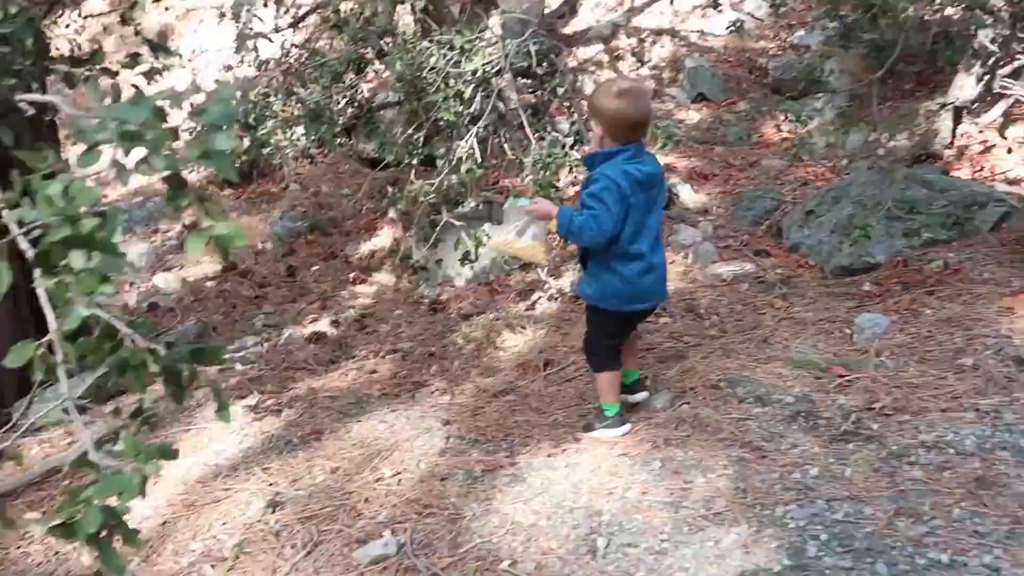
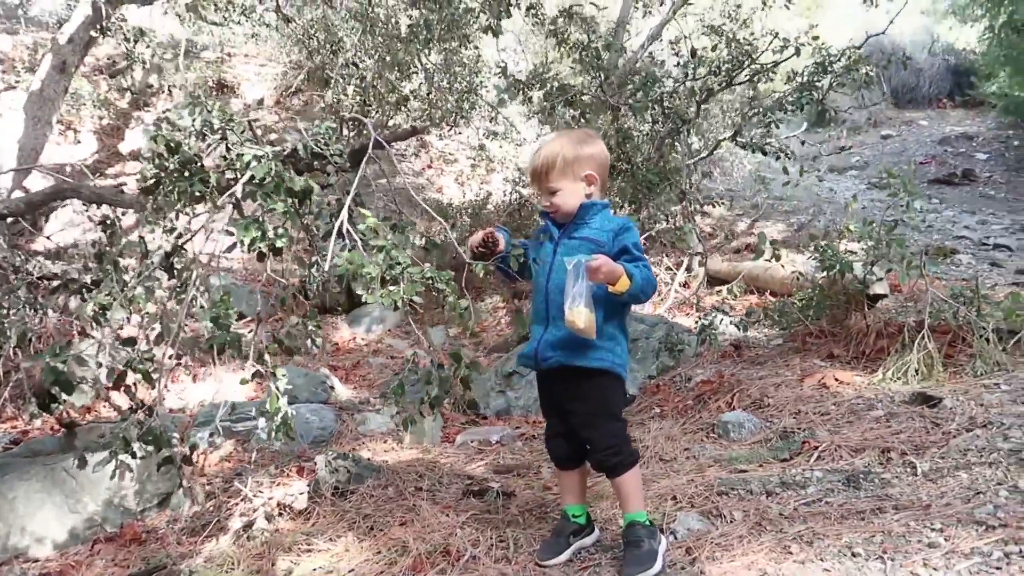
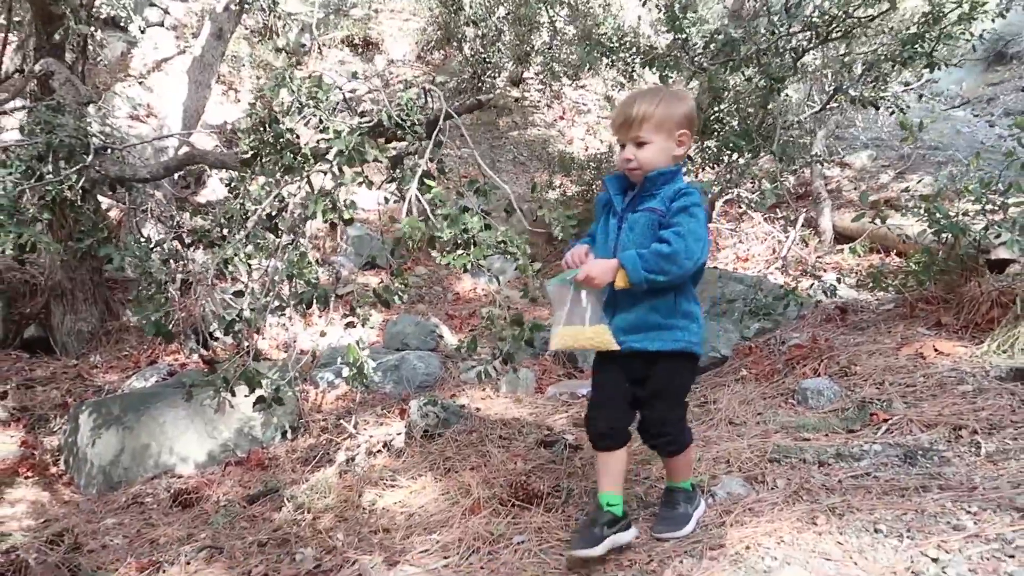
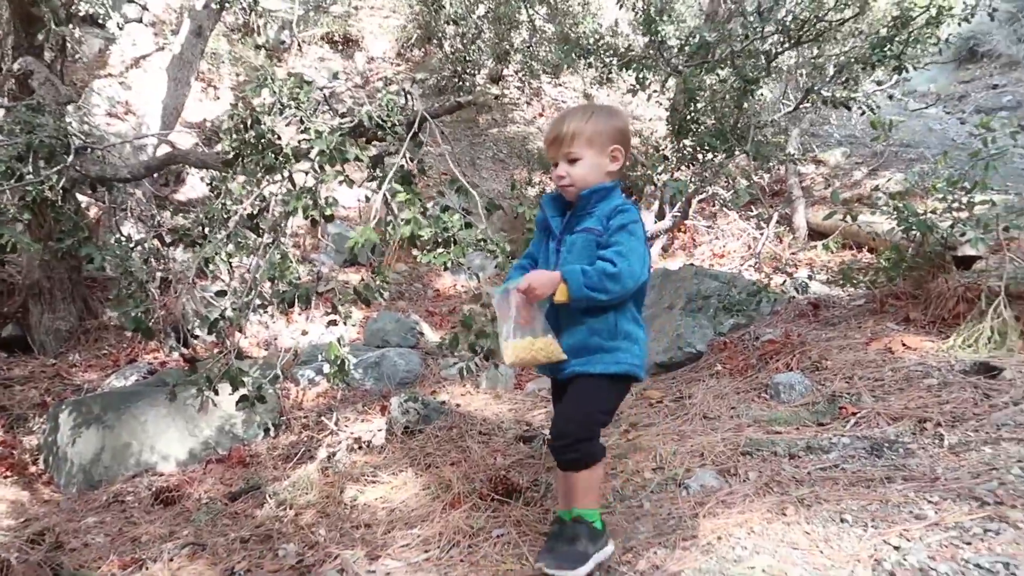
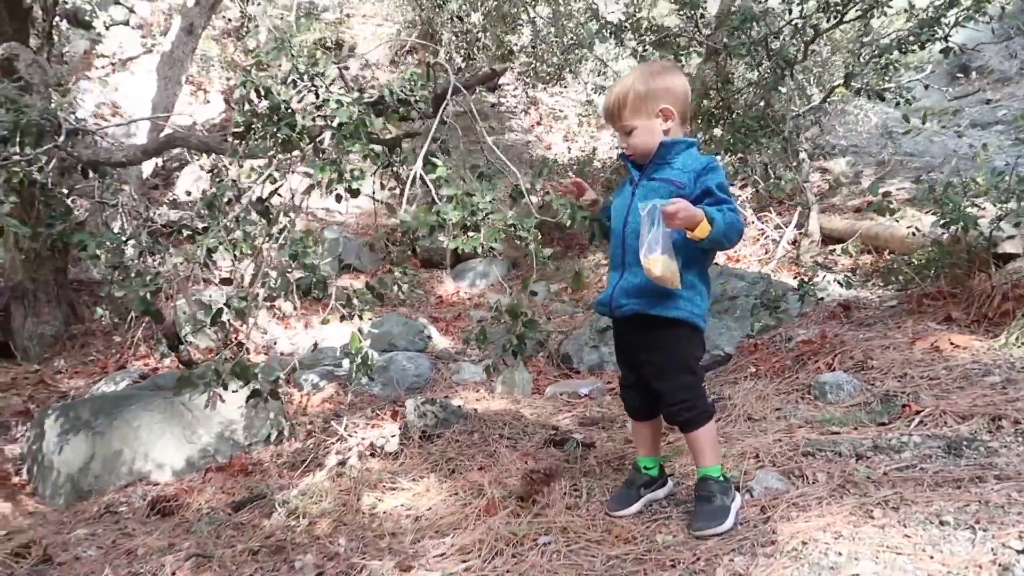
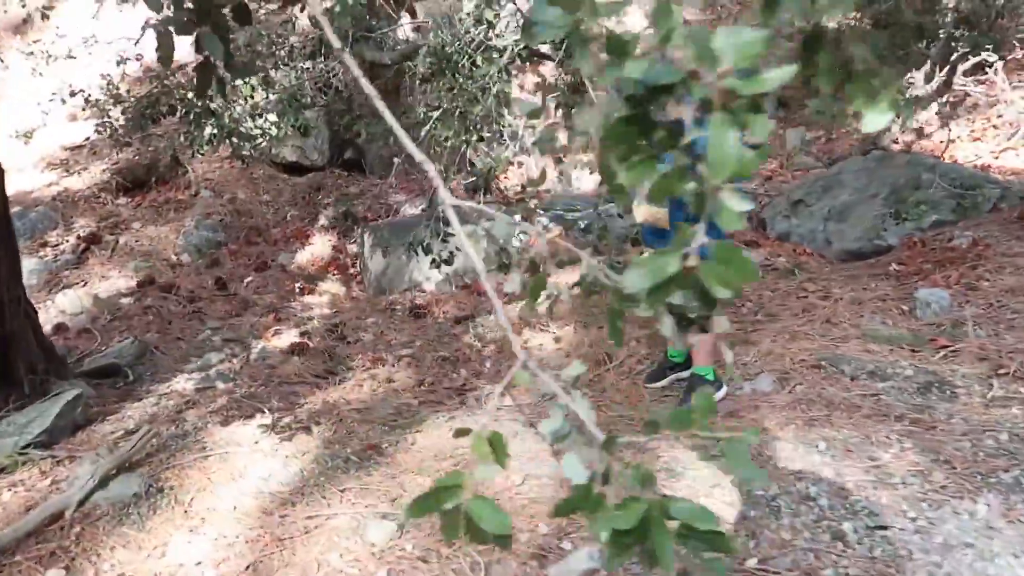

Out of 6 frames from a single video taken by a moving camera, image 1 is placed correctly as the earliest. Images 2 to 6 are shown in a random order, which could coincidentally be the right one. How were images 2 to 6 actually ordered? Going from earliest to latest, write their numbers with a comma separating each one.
6, 2, 5, 3, 4
